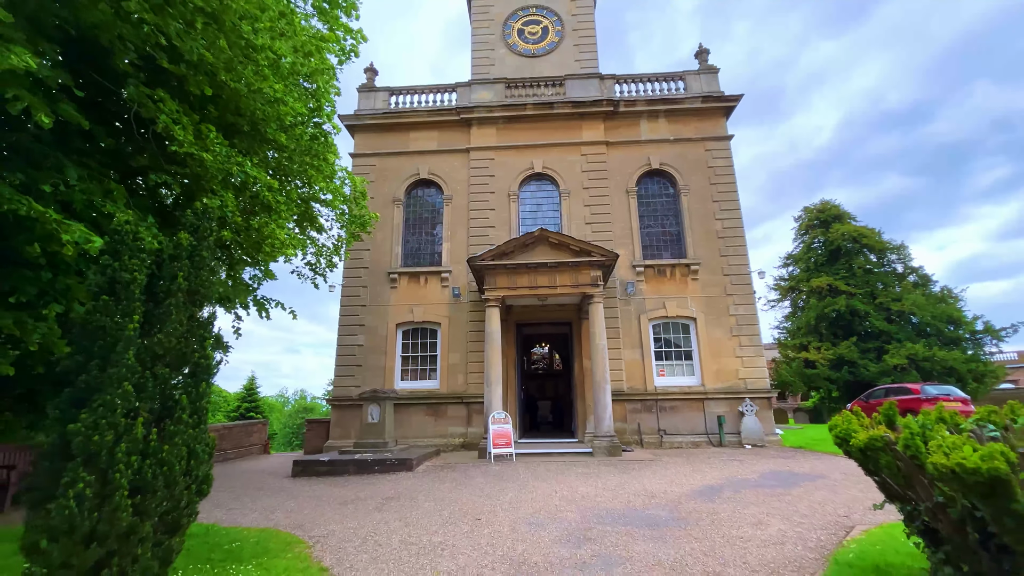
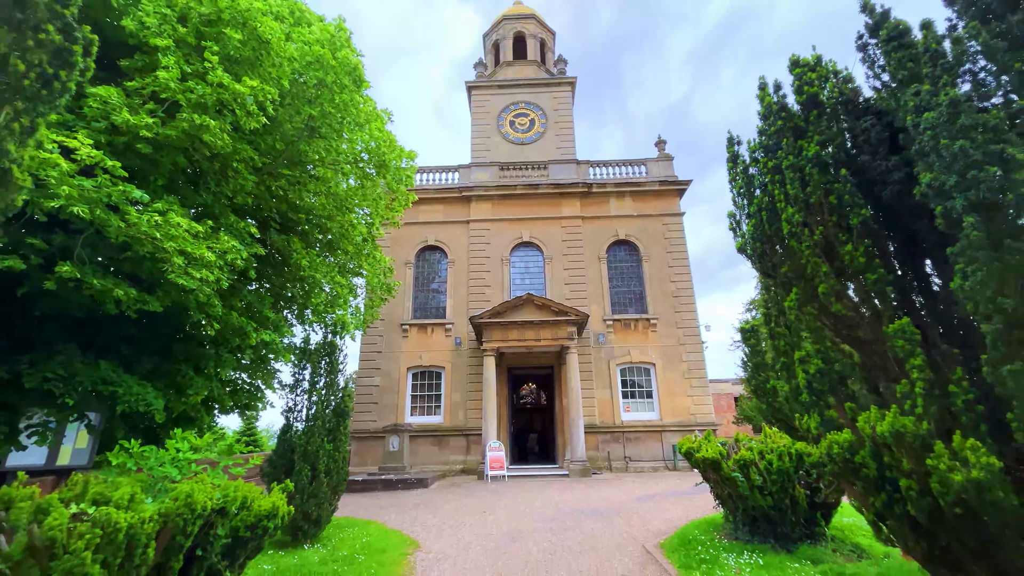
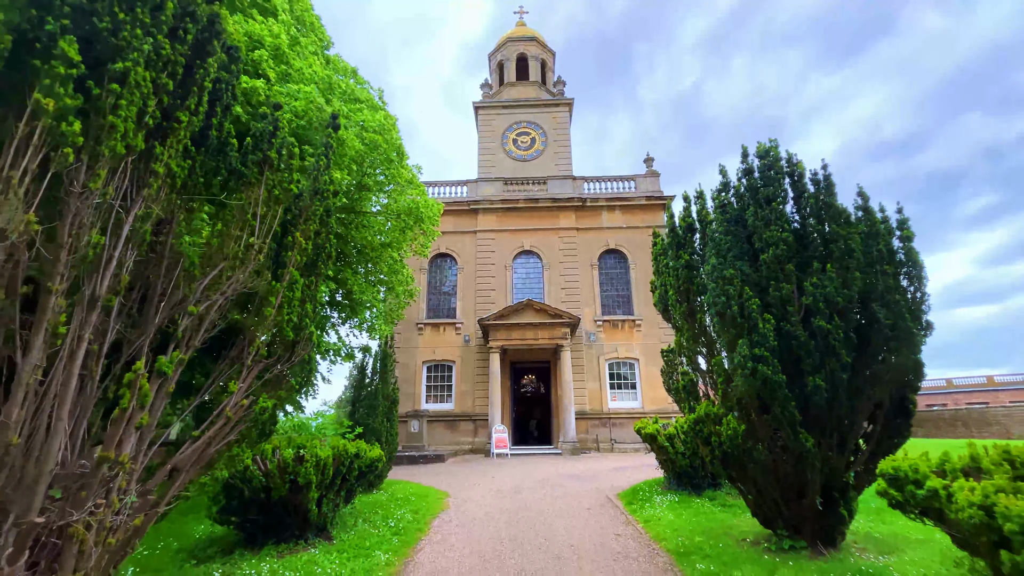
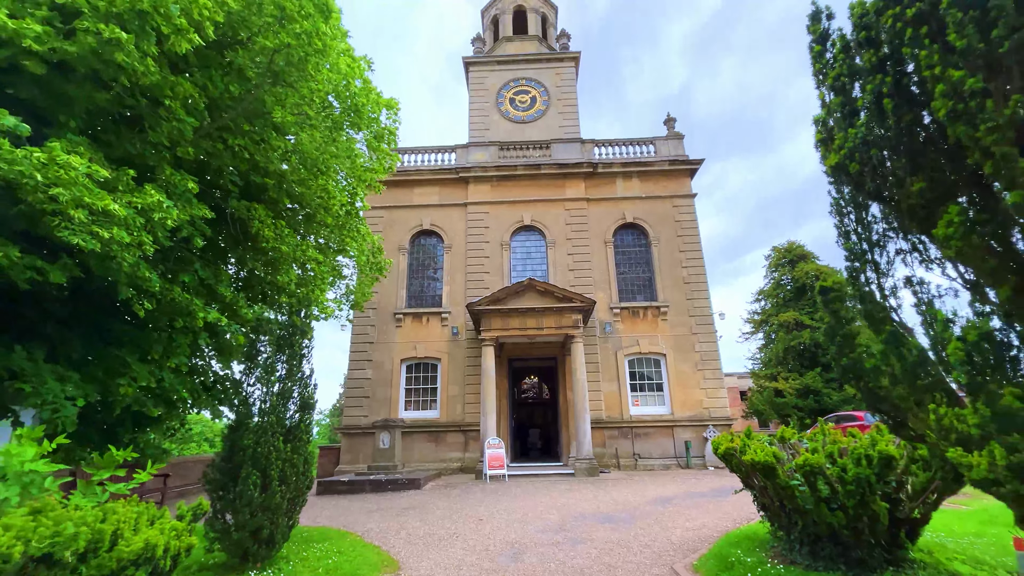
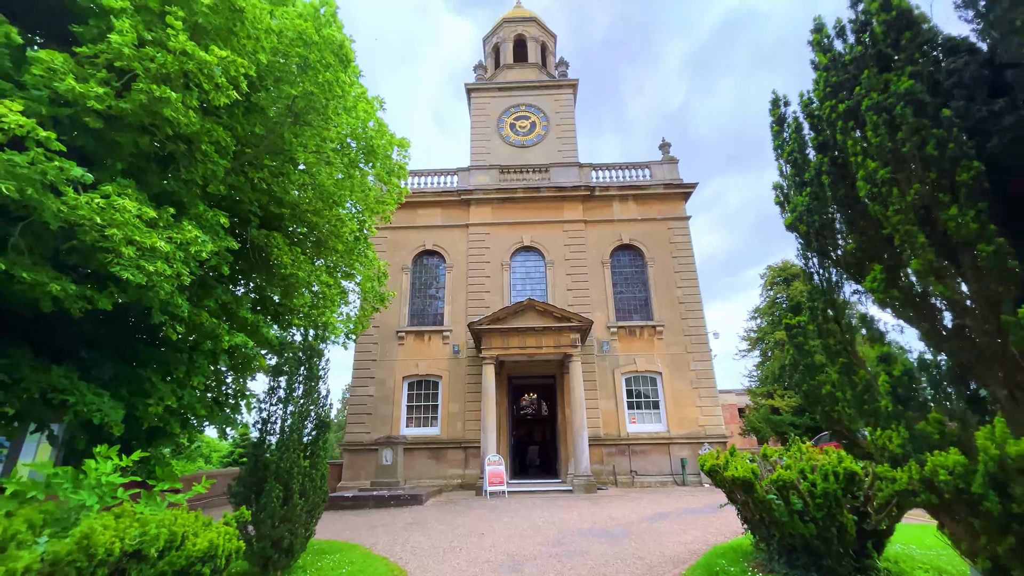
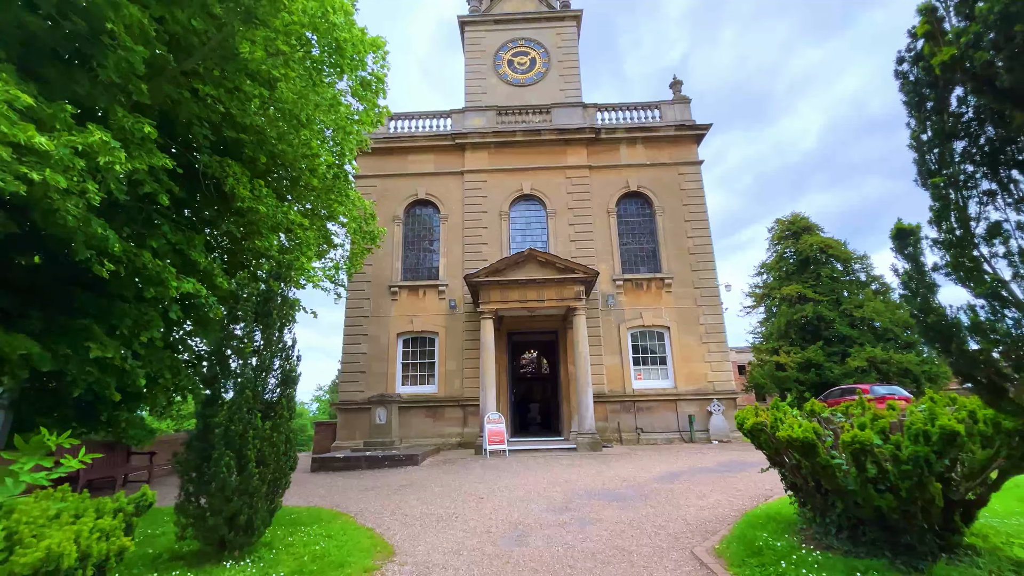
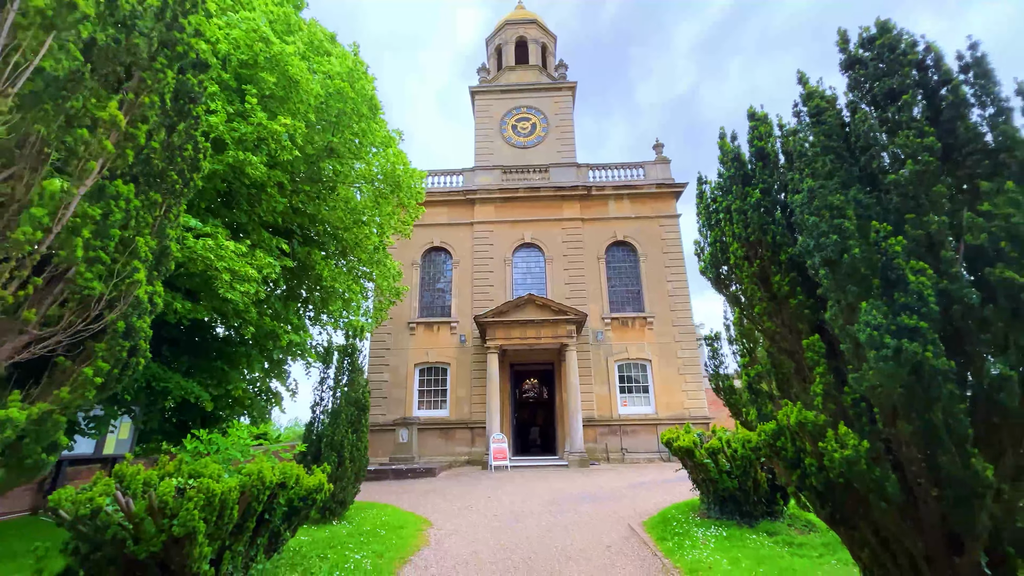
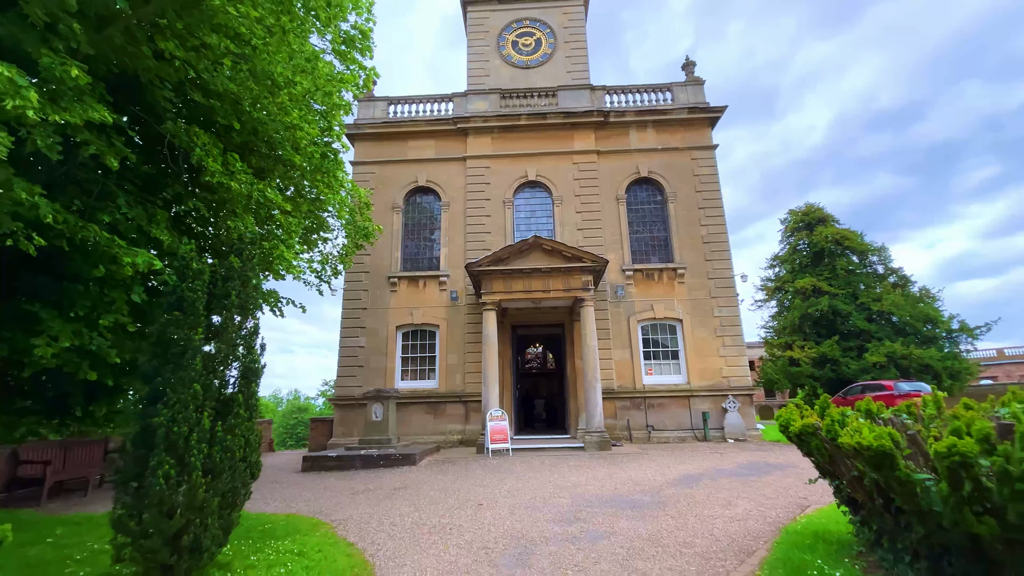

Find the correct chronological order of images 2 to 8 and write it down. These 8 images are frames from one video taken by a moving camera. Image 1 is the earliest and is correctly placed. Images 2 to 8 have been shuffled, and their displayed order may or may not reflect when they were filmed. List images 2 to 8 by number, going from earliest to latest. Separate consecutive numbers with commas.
8, 6, 4, 5, 2, 7, 3
